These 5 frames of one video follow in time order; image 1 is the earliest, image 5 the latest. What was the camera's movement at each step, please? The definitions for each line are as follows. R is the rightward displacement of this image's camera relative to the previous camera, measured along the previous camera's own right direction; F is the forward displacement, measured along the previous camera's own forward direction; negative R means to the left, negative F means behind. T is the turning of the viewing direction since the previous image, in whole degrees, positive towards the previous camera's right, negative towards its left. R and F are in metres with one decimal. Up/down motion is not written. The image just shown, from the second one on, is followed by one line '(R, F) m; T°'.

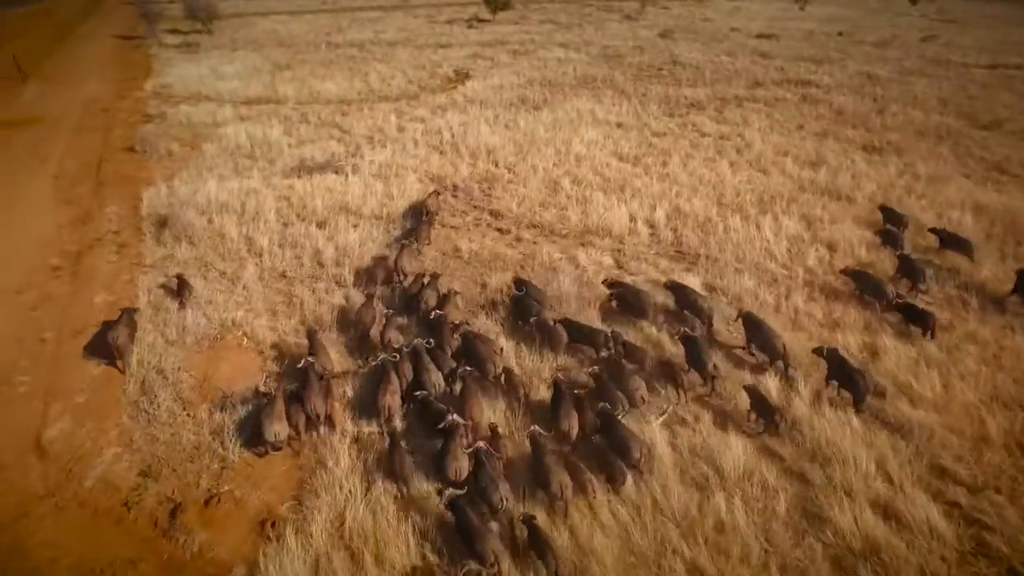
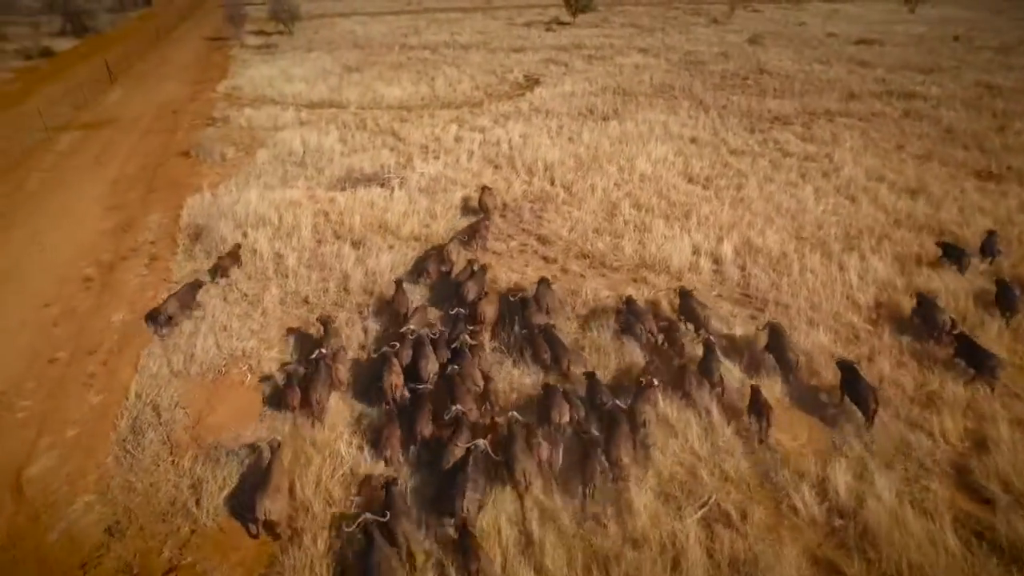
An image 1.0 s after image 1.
(+0.5, +0.9) m; -7°
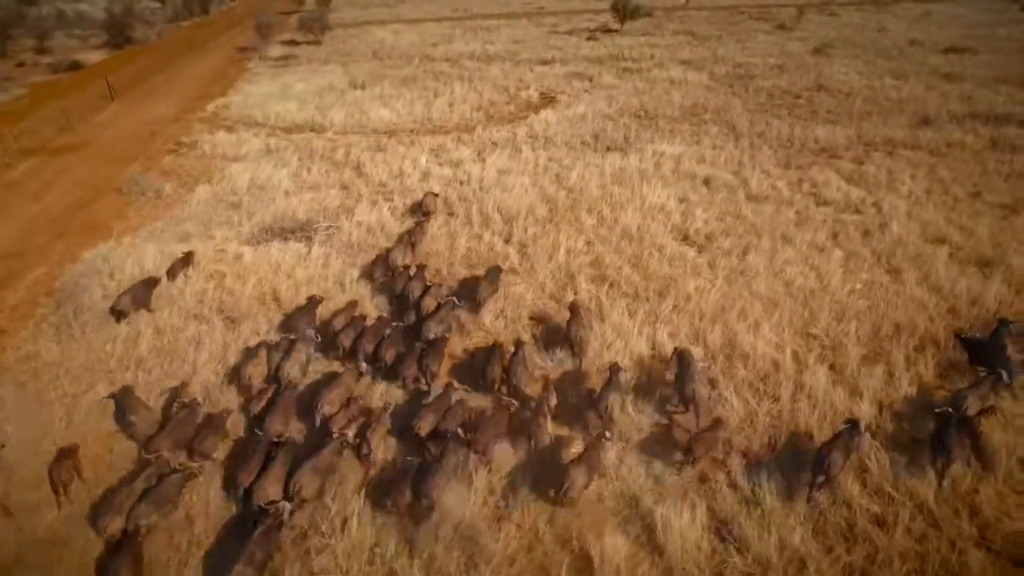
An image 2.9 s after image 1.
(+2.0, +2.4) m; -7°
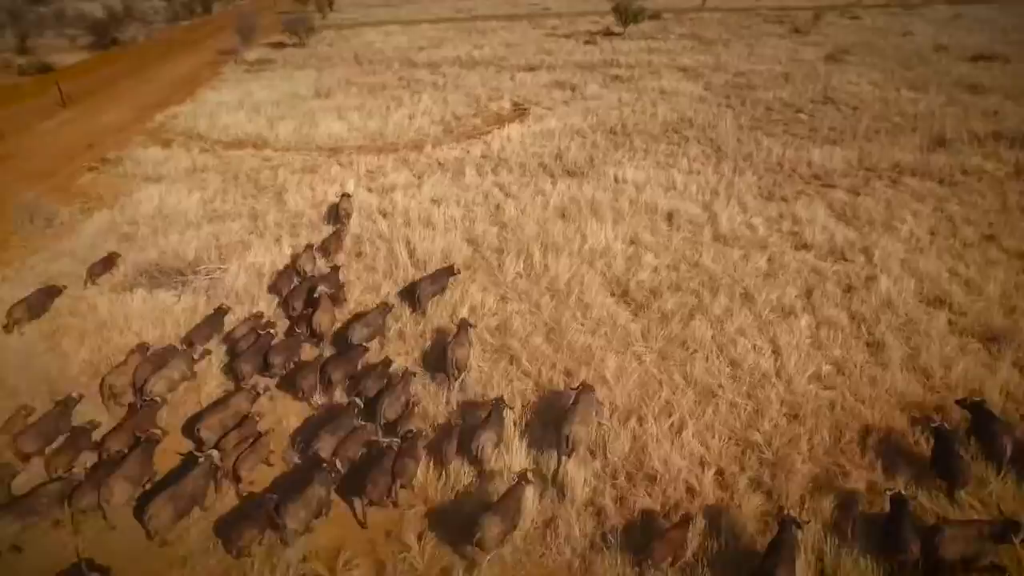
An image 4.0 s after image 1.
(+1.6, +1.7) m; -2°
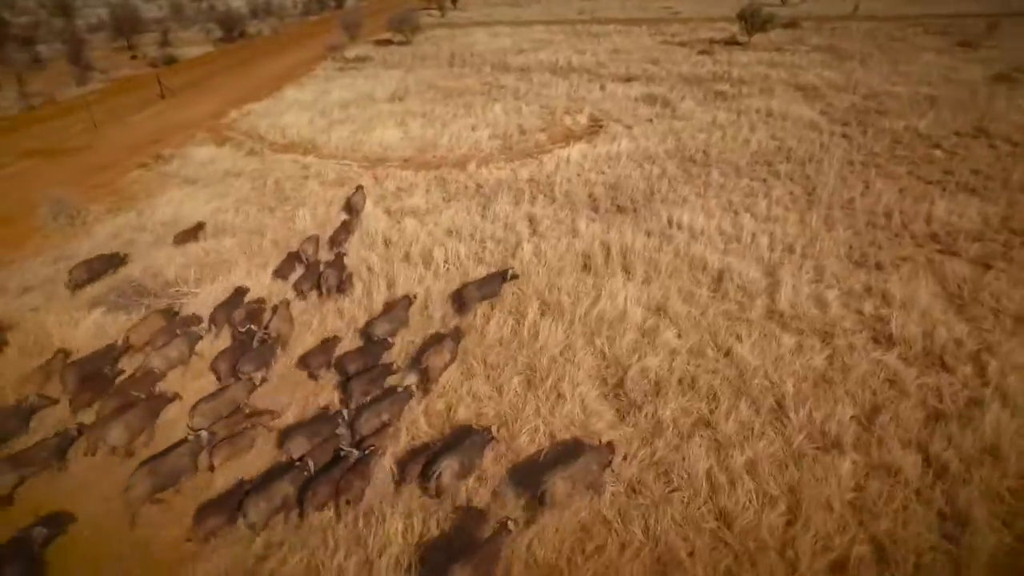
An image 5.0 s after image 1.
(+1.5, +1.7) m; -11°
